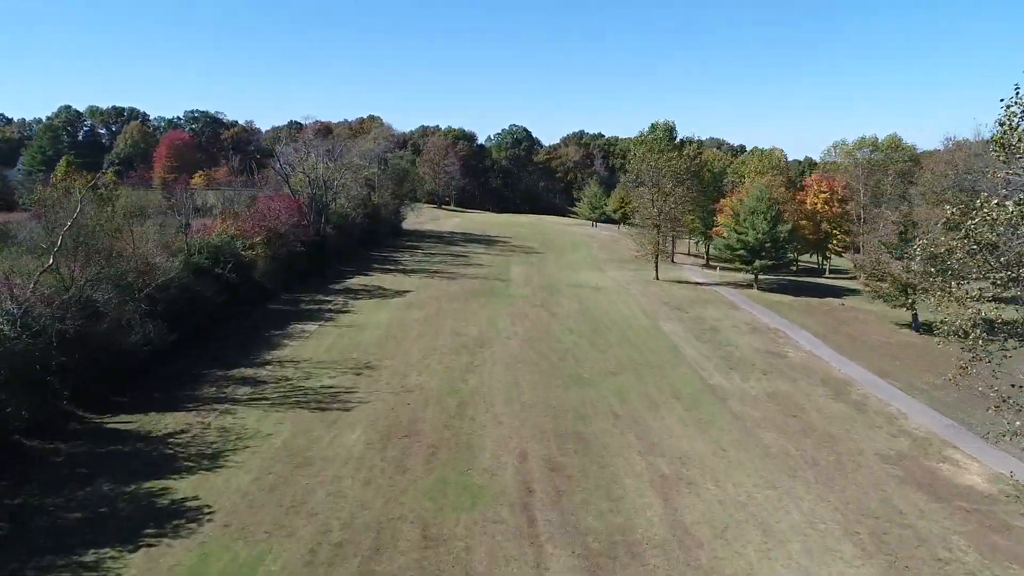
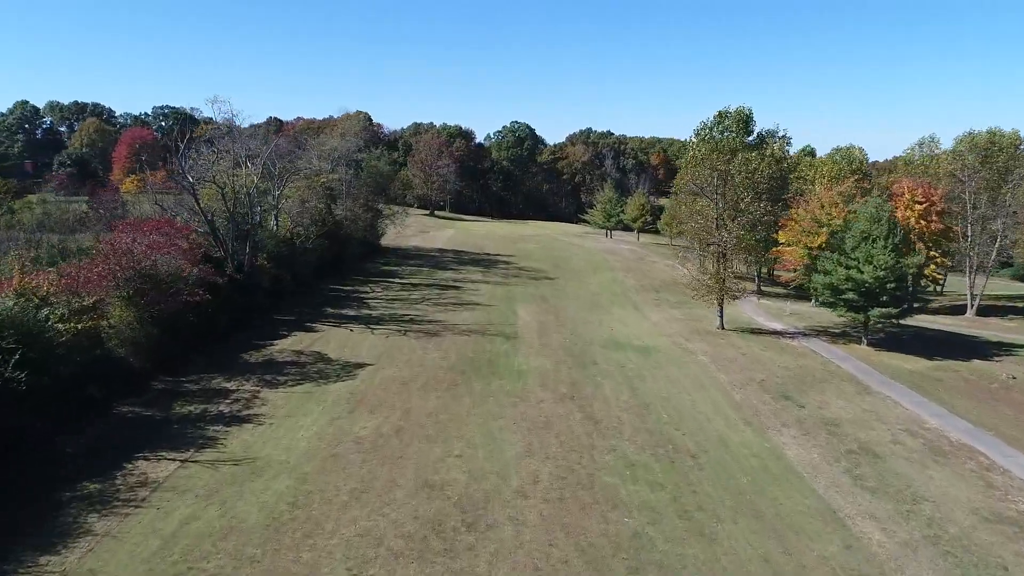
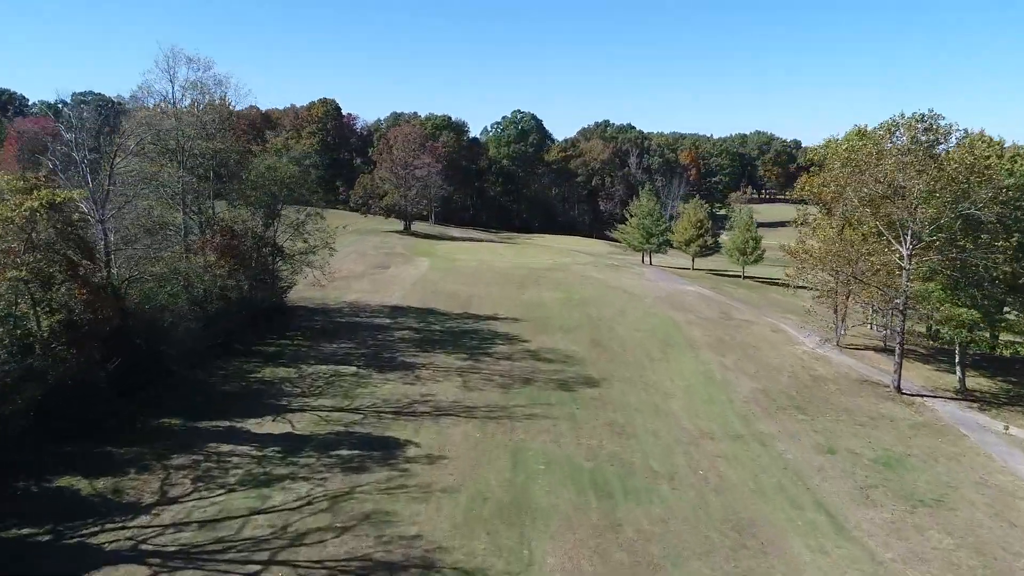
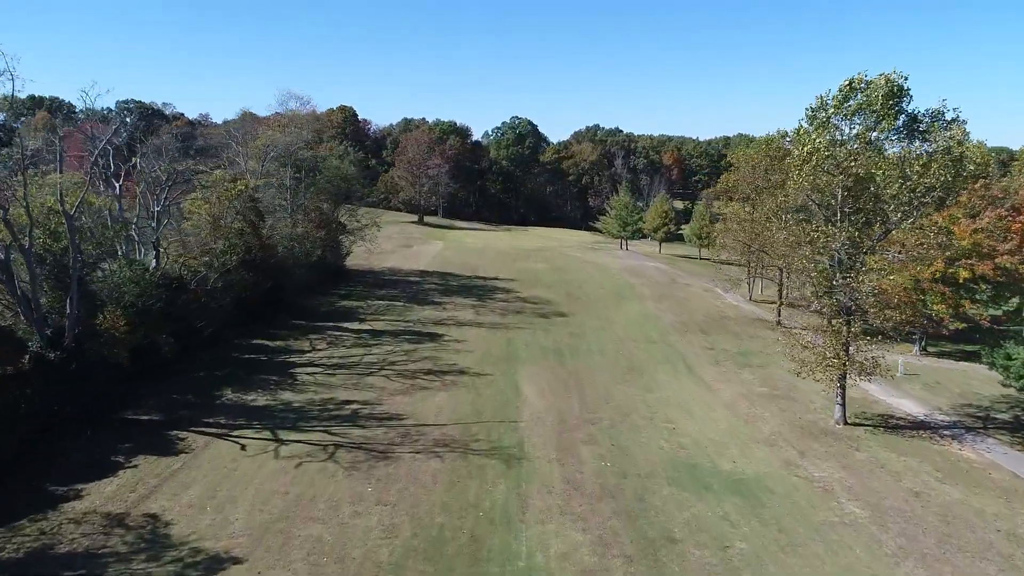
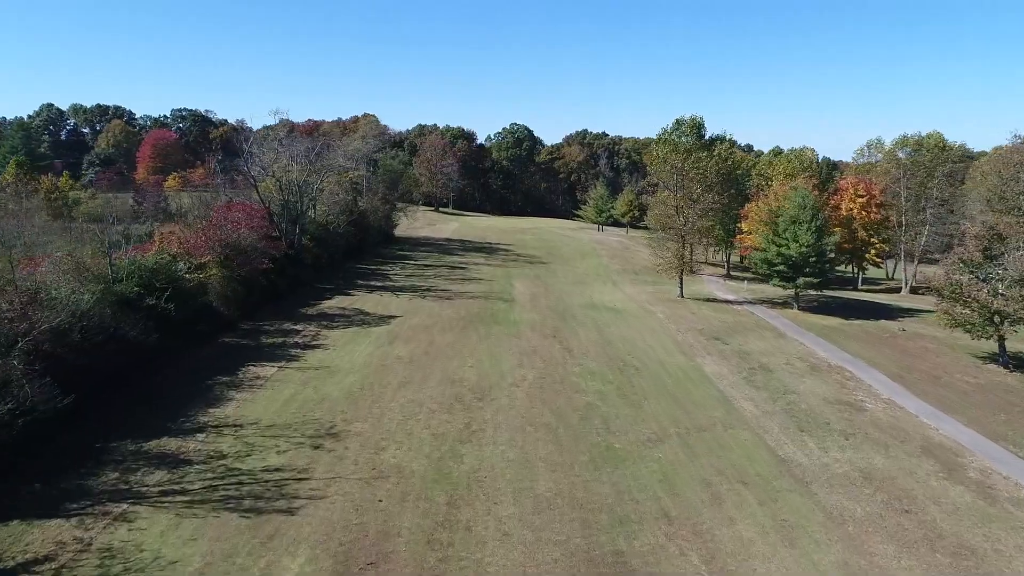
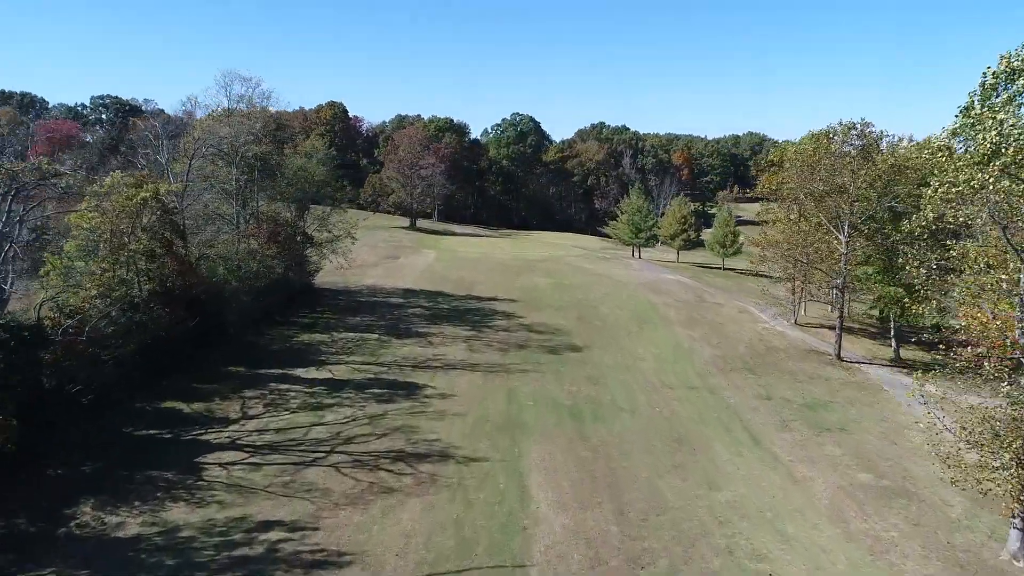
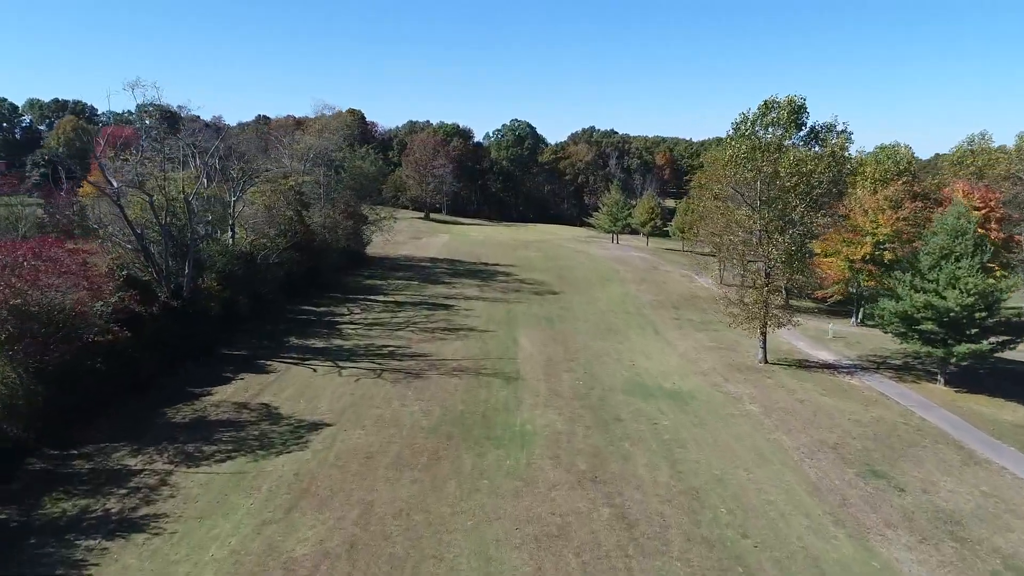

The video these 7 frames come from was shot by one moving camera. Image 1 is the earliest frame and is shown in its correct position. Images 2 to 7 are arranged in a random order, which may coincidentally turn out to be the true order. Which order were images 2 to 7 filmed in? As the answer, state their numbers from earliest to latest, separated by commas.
5, 2, 7, 4, 6, 3
